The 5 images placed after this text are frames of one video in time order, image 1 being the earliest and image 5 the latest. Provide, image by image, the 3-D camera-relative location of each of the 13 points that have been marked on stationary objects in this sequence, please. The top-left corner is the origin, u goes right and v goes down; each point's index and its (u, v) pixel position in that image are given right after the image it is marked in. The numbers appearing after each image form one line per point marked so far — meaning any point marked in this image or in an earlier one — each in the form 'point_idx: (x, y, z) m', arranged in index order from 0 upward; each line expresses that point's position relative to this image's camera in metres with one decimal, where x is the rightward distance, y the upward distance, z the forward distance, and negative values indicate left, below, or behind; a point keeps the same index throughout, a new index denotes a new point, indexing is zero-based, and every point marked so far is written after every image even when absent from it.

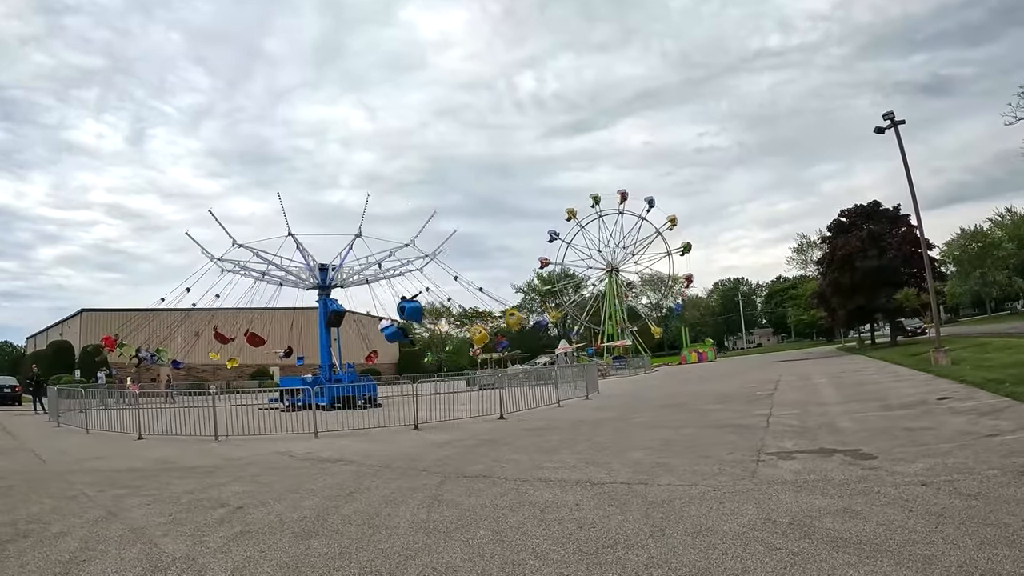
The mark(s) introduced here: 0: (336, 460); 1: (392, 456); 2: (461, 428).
0: (-2.0, -2.0, +7.5) m
1: (-1.4, -2.0, +7.8) m
2: (-0.7, -2.2, +10.5) m
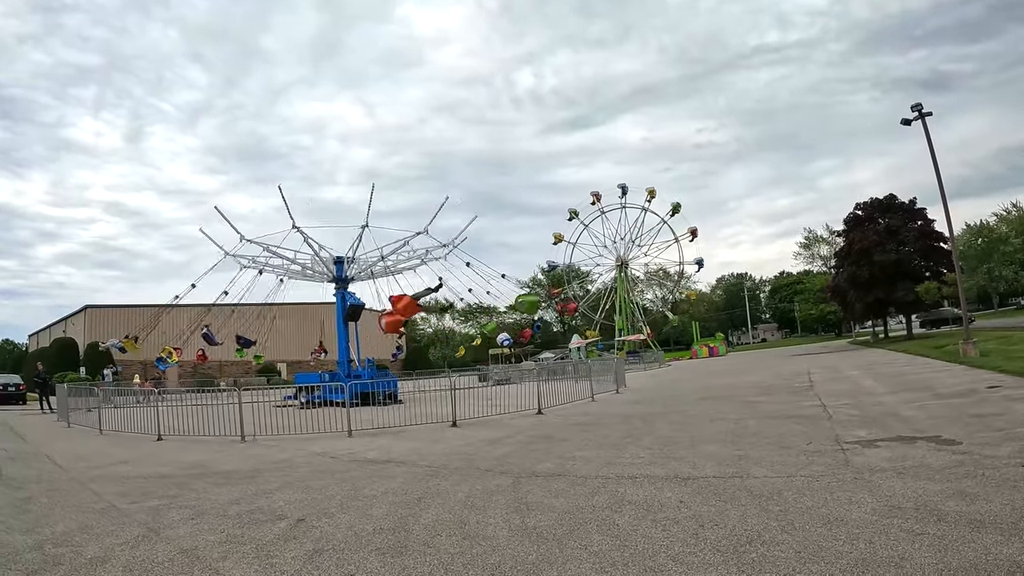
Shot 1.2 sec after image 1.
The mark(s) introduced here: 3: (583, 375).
0: (-1.3, -1.9, +7.1) m
1: (-0.7, -1.8, +7.3) m
2: (0.0, -2.0, +10.0) m
3: (+2.1, -2.2, +17.6) m
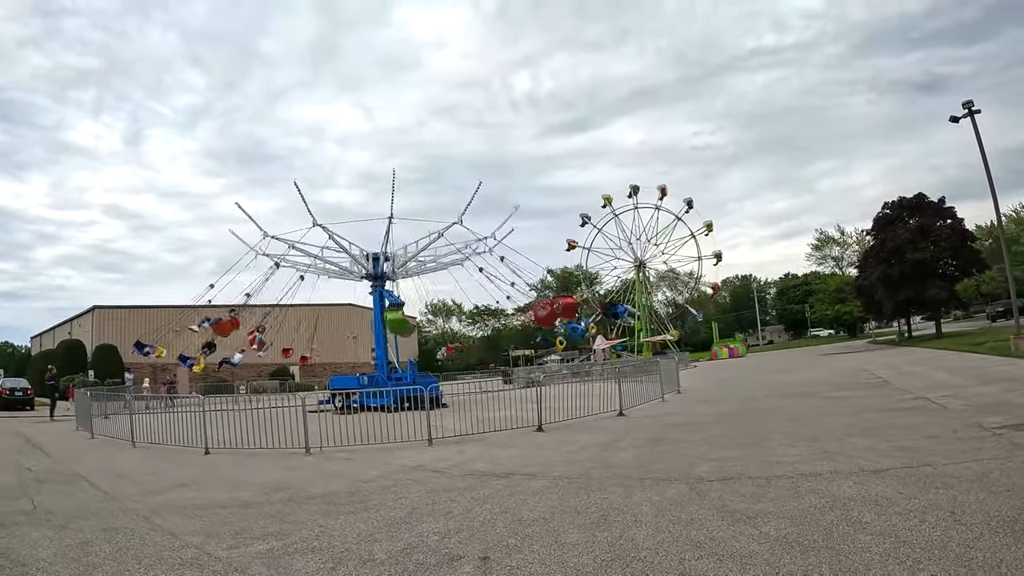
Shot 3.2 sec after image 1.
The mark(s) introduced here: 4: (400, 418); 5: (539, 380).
0: (0.0, -1.7, +6.4) m
1: (+0.6, -1.7, +6.7) m
2: (+1.3, -1.9, +9.4) m
3: (+3.4, -2.1, +16.9) m
4: (-2.5, -2.8, +15.0) m
5: (+0.3, -1.8, +13.4) m
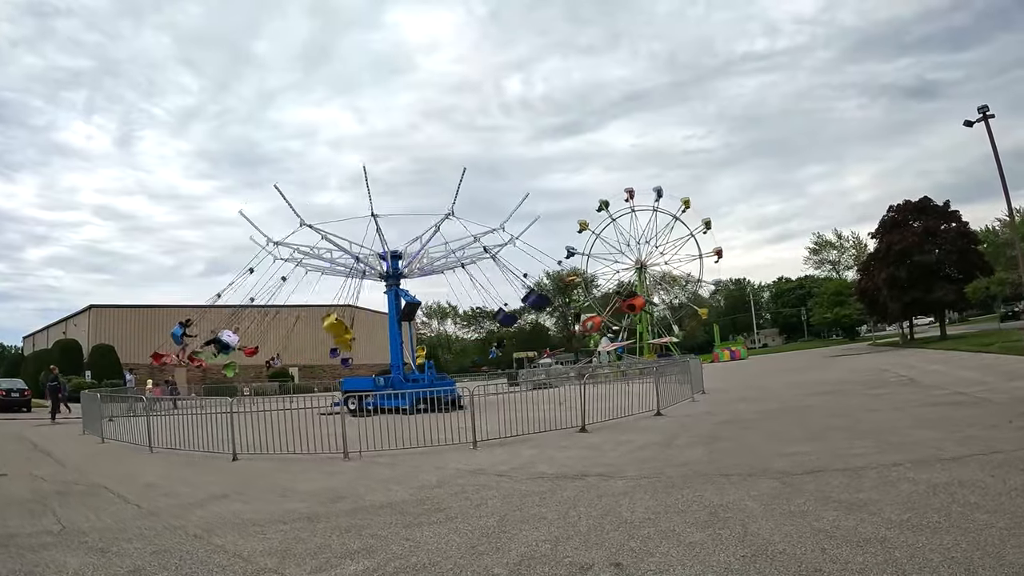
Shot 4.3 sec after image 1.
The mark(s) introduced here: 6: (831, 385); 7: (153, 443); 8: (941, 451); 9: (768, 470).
0: (+0.6, -1.7, +6.3) m
1: (+1.2, -1.7, +6.5) m
2: (+1.9, -1.9, +9.2) m
3: (+4.0, -2.1, +16.8) m
4: (-1.9, -2.8, +14.8) m
5: (+0.9, -1.8, +13.2) m
6: (+7.1, -2.2, +15.4) m
7: (-8.8, -3.6, +16.7) m
8: (+4.2, -1.6, +6.7) m
9: (+2.2, -1.6, +6.0) m
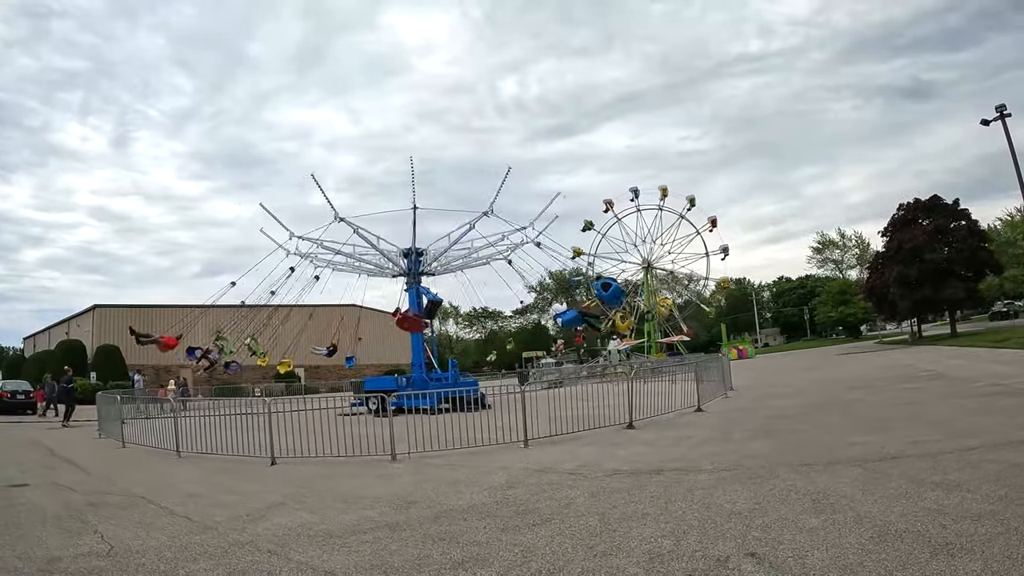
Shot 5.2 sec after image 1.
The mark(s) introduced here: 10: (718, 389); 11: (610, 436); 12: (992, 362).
0: (+1.3, -1.6, +6.2) m
1: (+1.9, -1.6, +6.4) m
2: (+2.6, -1.8, +9.1) m
3: (+4.6, -2.0, +16.7) m
4: (-1.2, -2.7, +14.8) m
5: (+1.6, -1.7, +13.2) m
6: (+7.8, -2.1, +15.3) m
7: (-8.2, -3.5, +16.6) m
8: (+4.9, -1.5, +6.7) m
9: (+2.9, -1.5, +5.9) m
10: (+4.1, -2.4, +16.0) m
11: (+1.2, -1.9, +8.8) m
12: (+11.7, -1.9, +16.4) m
